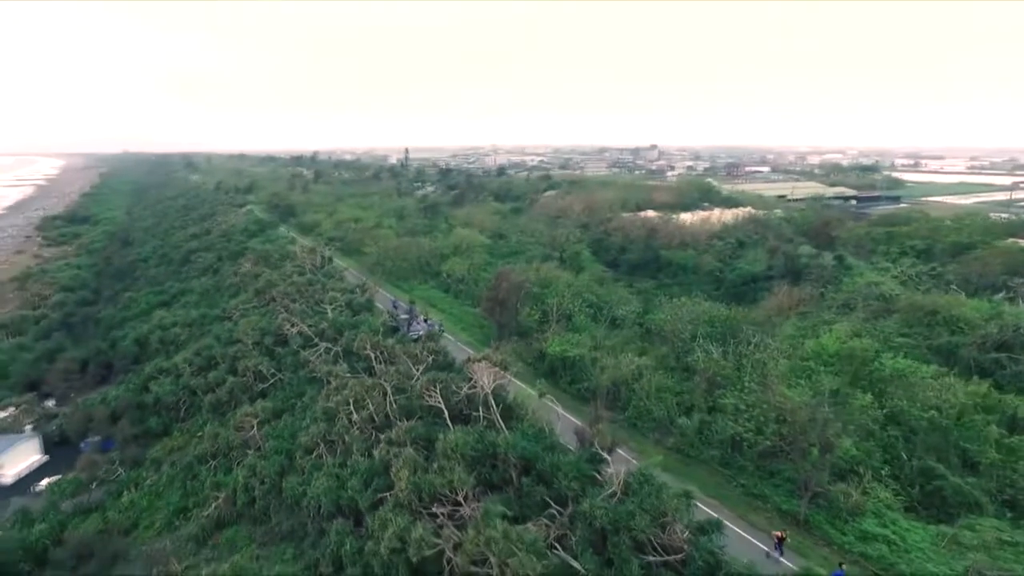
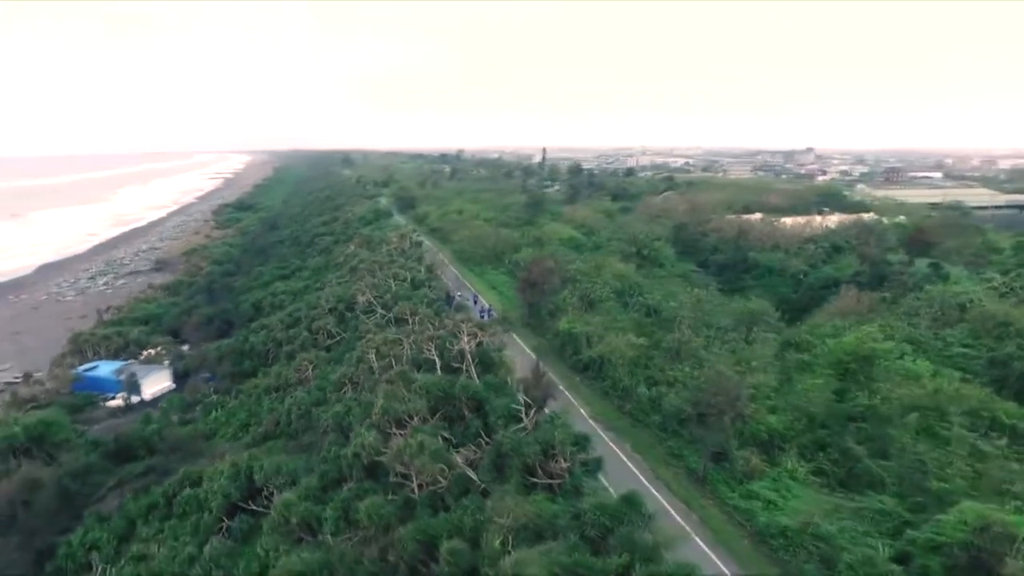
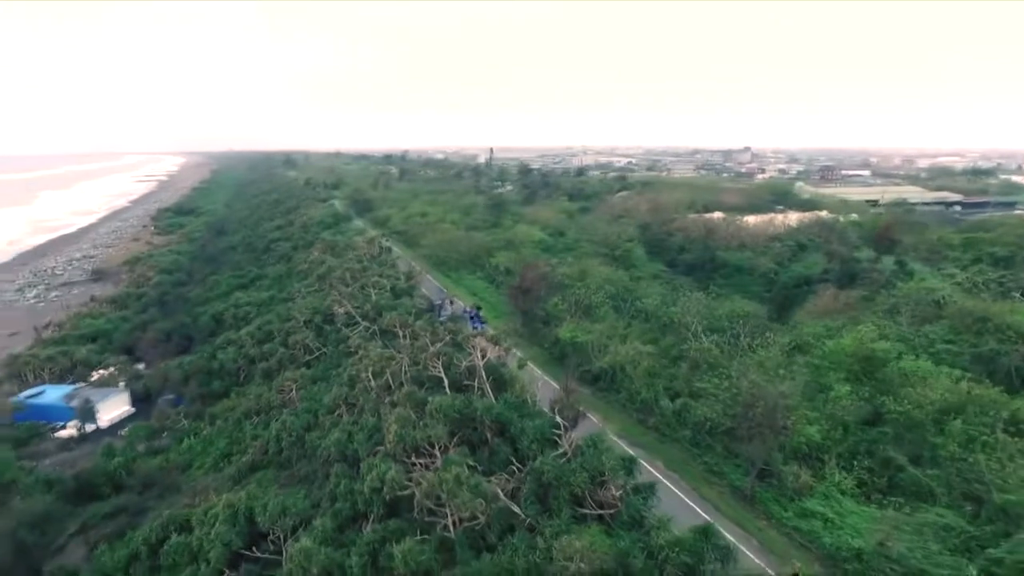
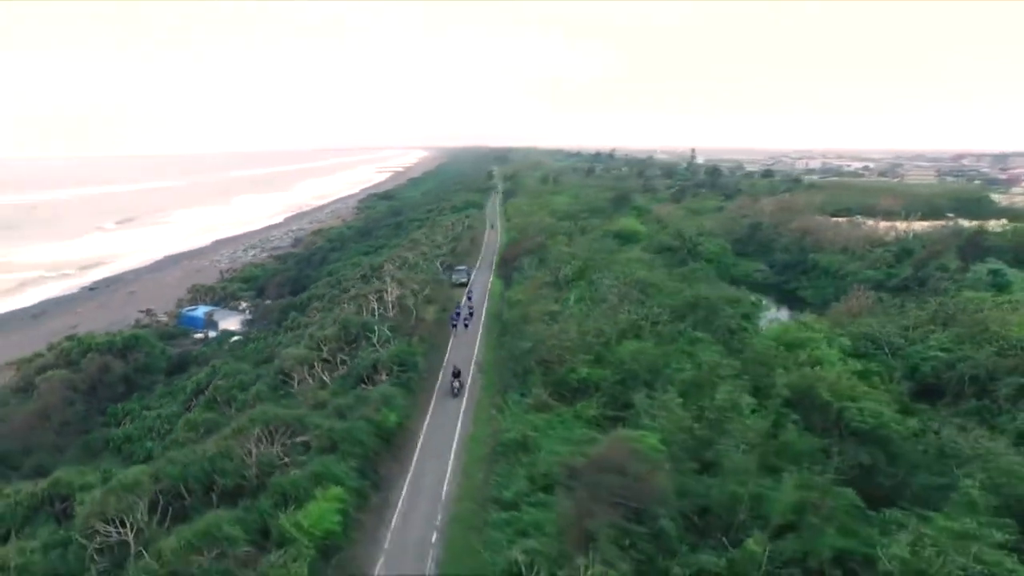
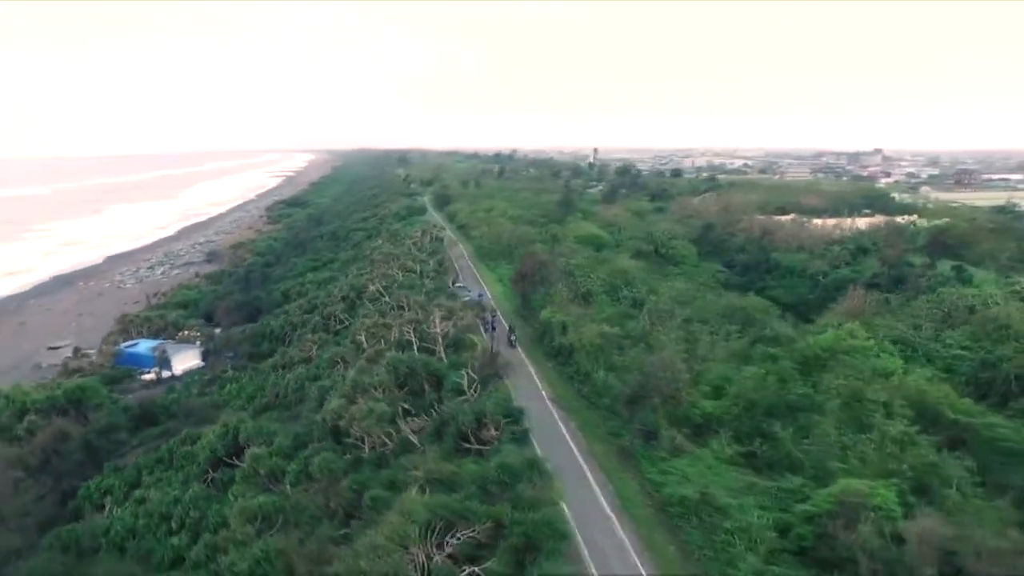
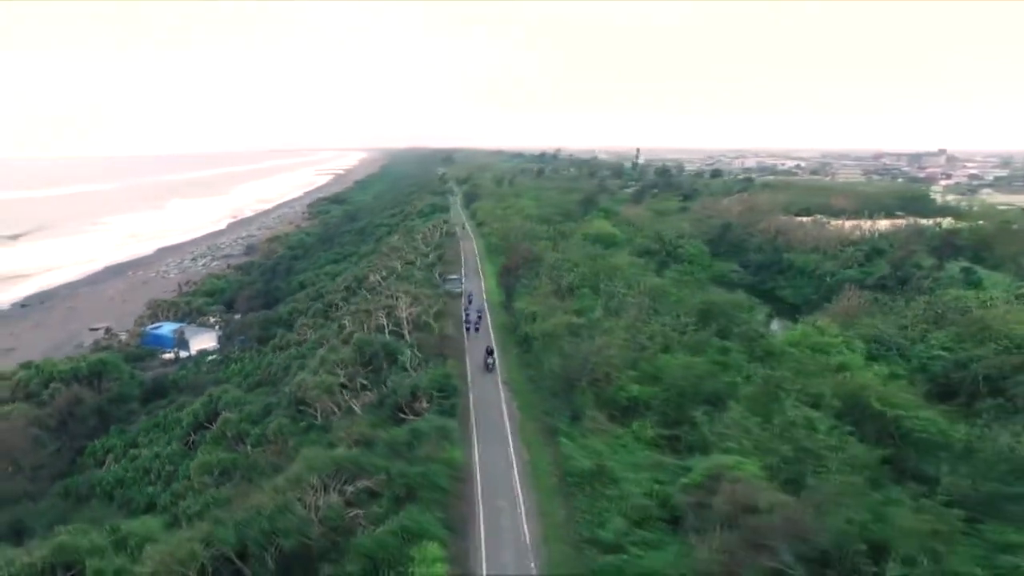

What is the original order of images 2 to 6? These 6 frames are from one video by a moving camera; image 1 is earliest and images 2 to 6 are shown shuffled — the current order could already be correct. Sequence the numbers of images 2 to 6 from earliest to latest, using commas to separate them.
3, 2, 5, 6, 4
